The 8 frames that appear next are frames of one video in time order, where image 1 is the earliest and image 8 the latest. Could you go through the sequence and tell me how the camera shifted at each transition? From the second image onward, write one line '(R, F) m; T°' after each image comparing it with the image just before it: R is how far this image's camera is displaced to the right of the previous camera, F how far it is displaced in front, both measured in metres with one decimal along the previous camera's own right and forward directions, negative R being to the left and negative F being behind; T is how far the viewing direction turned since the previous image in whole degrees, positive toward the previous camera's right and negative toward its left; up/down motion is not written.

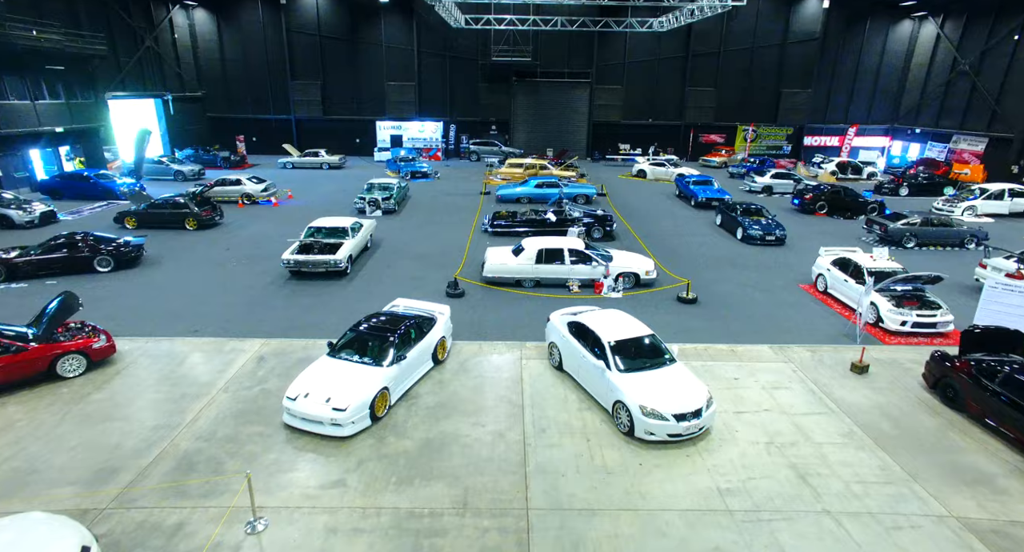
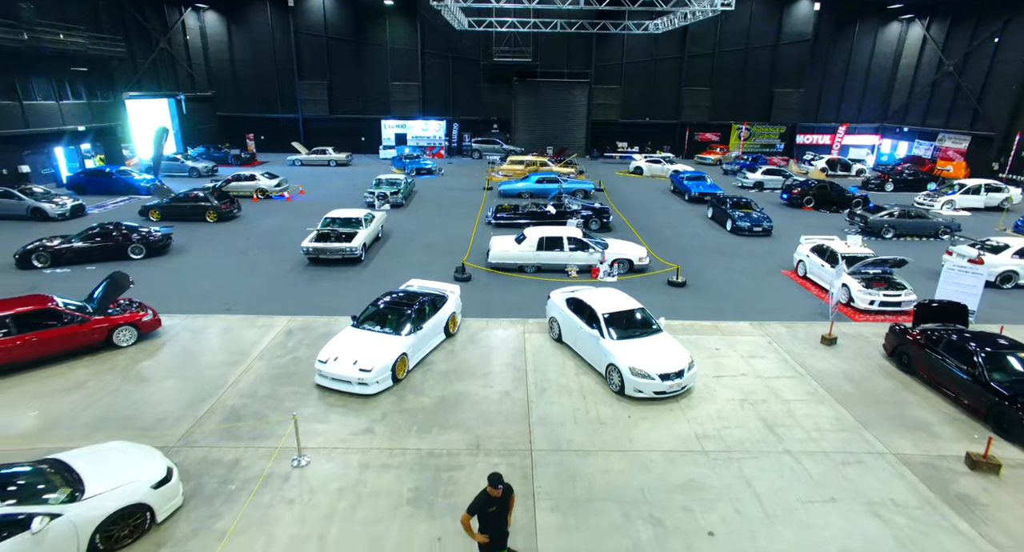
(-0.1, -1.1) m; 0°
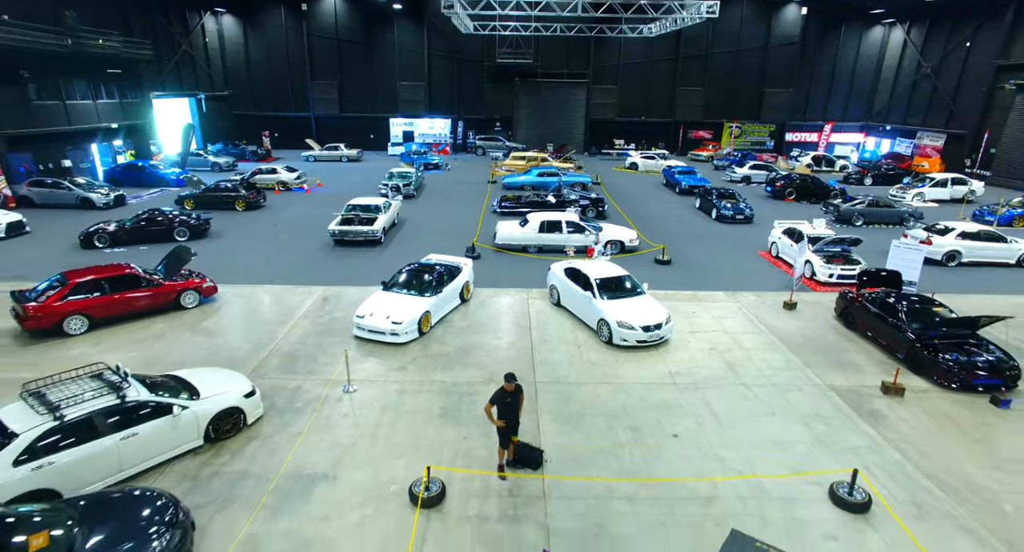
(-0.1, -1.8) m; 0°
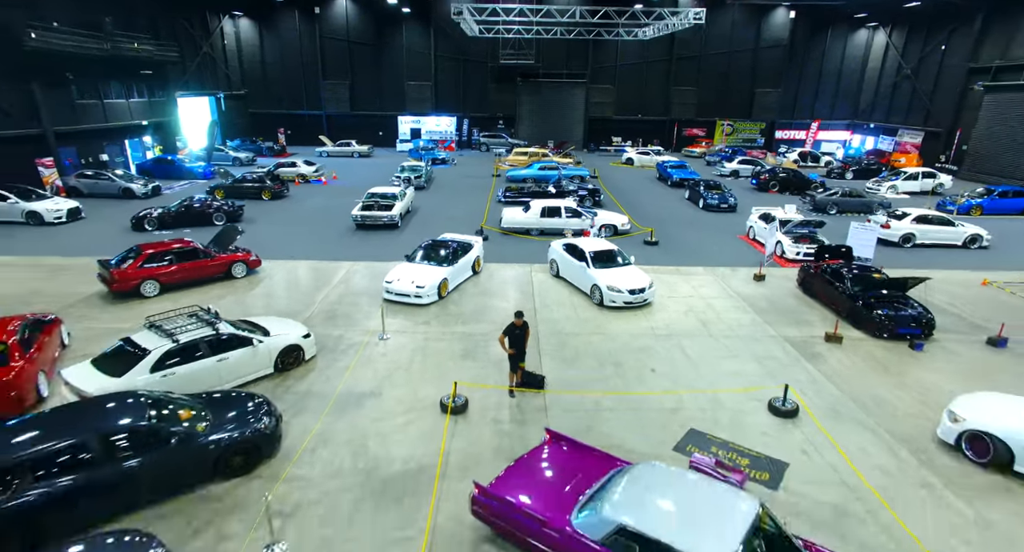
(-0.1, -1.9) m; 0°
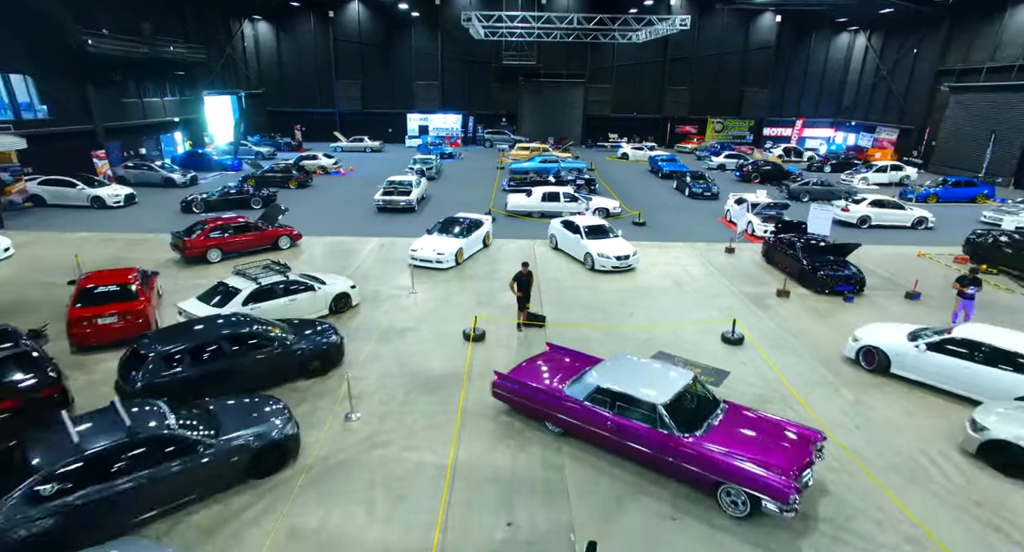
(-0.2, -2.4) m; 0°
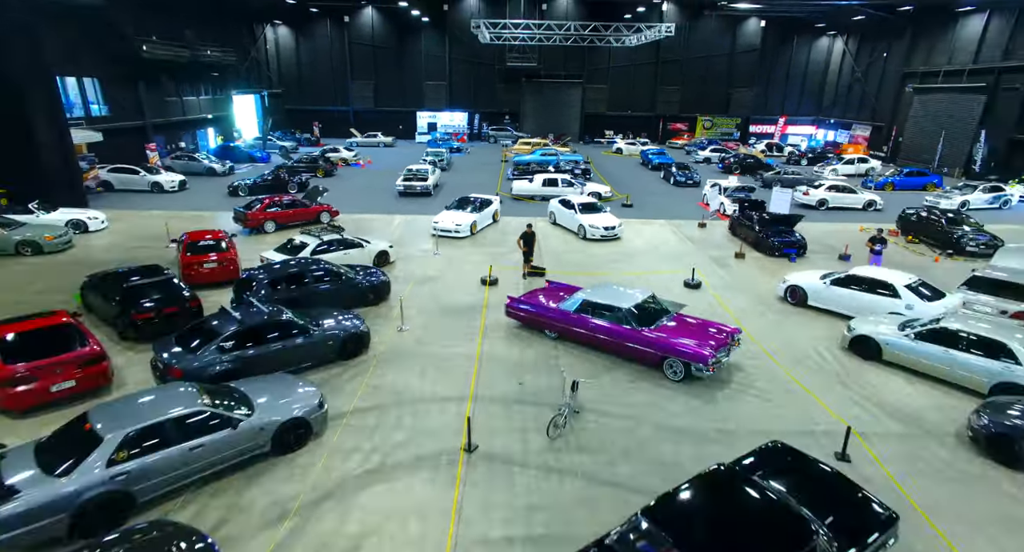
(-0.2, -3.0) m; 0°
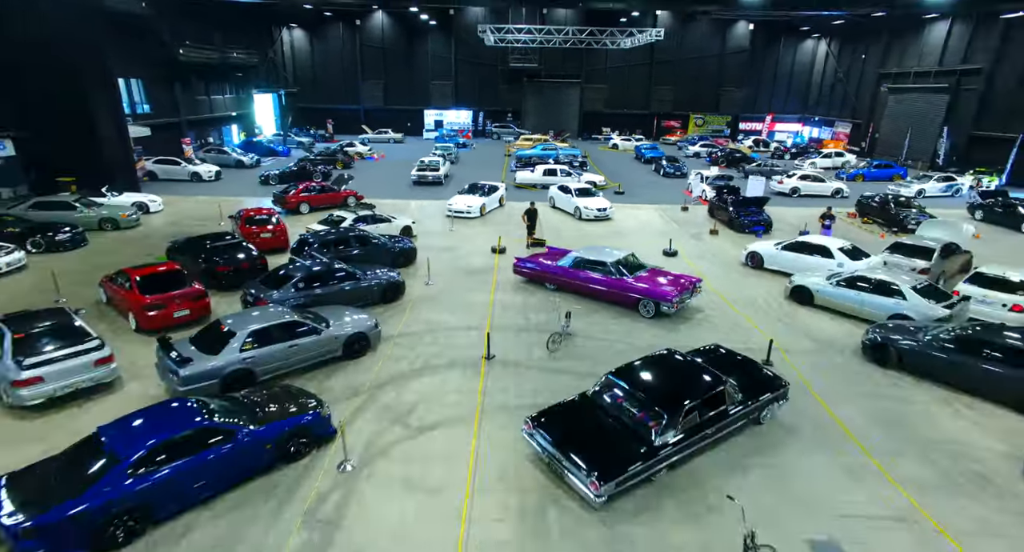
(-0.2, -2.6) m; 0°
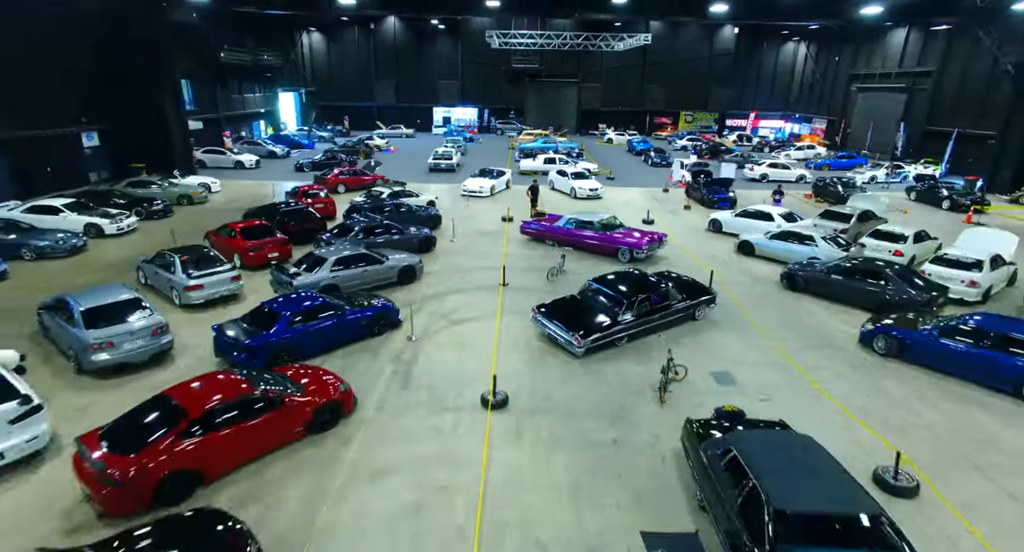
(-0.2, -3.6) m; 0°
